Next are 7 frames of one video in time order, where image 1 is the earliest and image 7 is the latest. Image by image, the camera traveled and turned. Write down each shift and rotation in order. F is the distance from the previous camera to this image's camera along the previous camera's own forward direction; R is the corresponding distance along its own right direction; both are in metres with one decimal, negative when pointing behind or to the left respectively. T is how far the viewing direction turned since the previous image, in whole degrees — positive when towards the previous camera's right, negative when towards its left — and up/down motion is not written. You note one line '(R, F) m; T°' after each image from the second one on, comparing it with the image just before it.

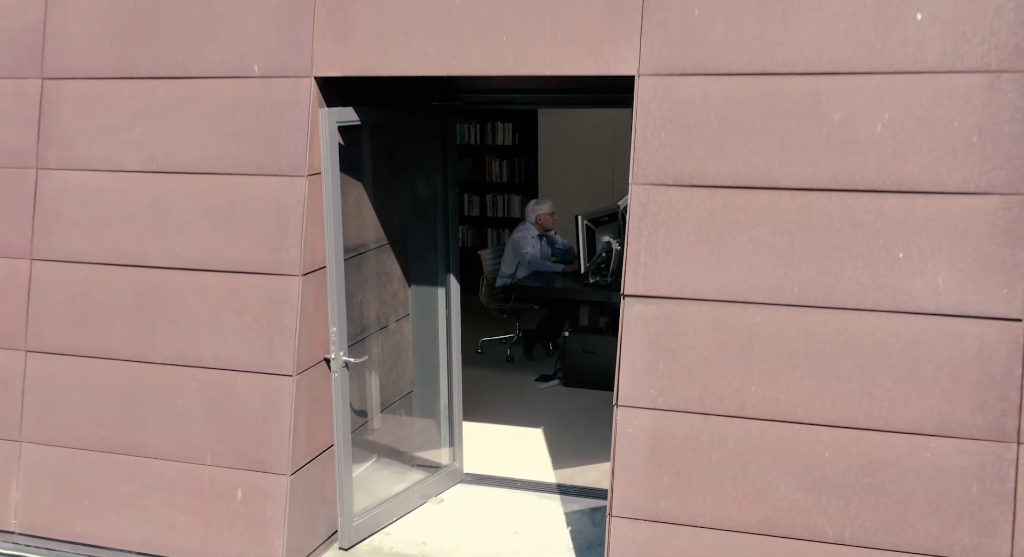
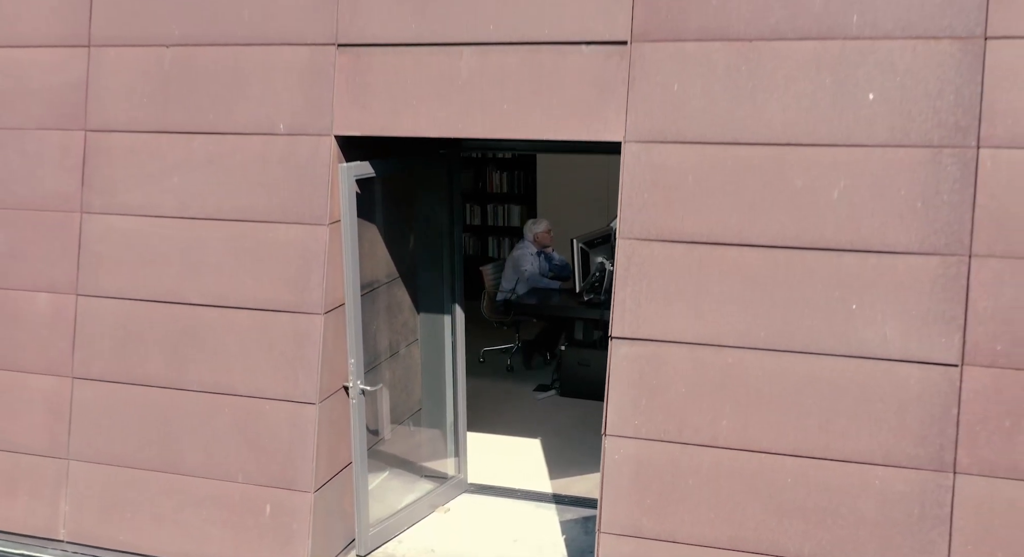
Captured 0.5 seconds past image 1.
(0.0, -0.5) m; 0°
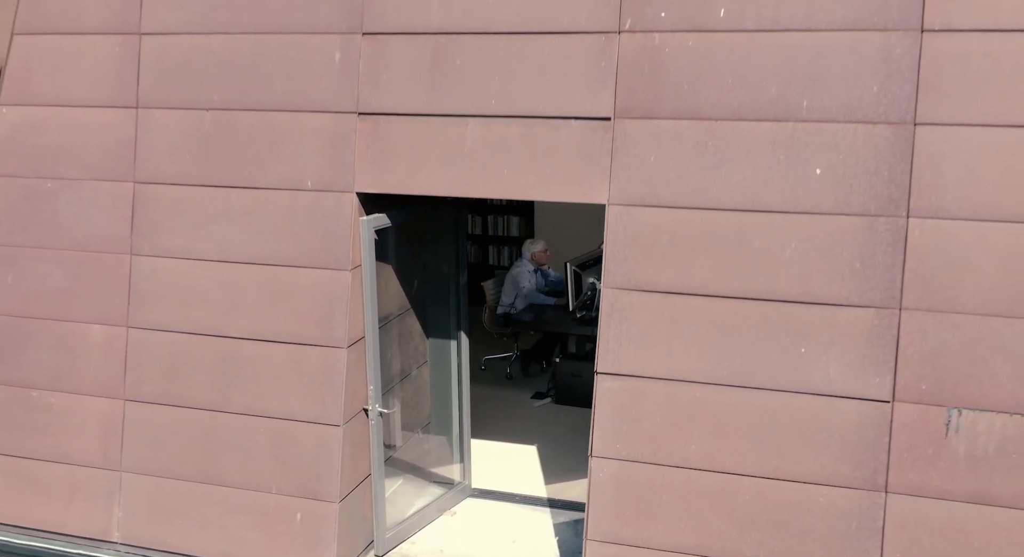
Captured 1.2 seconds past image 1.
(0.0, -0.7) m; 0°
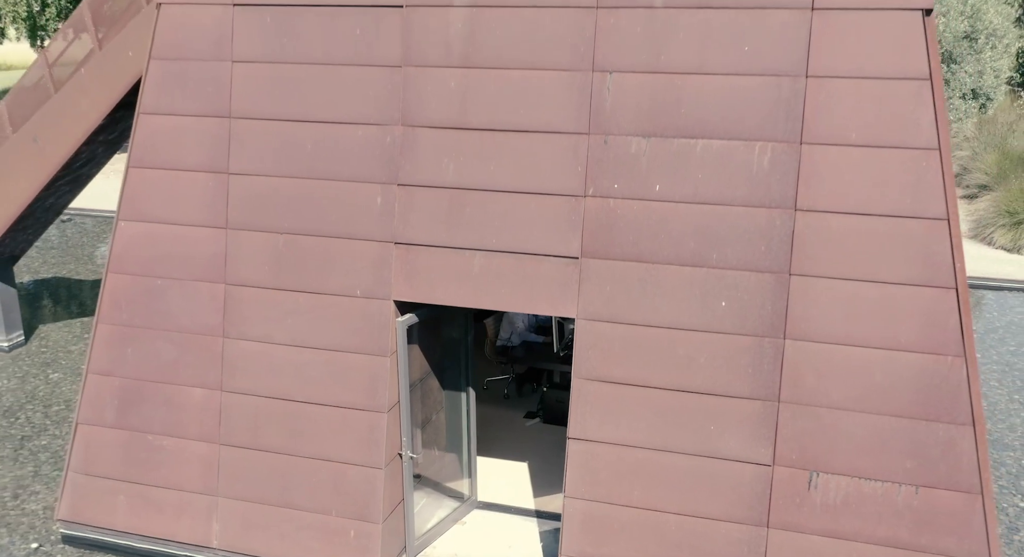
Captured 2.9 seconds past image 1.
(0.0, -2.0) m; 0°
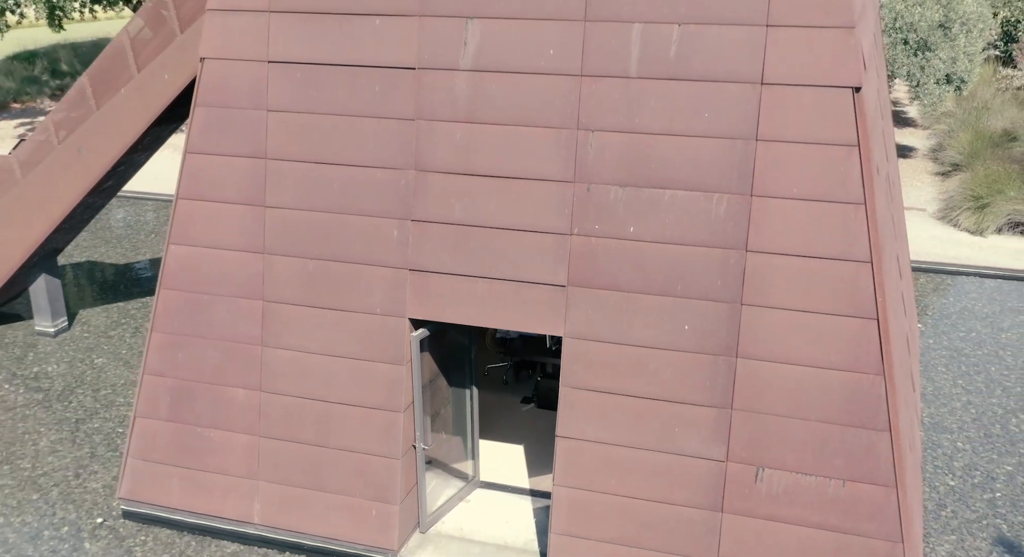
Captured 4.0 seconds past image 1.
(0.0, -1.3) m; 0°
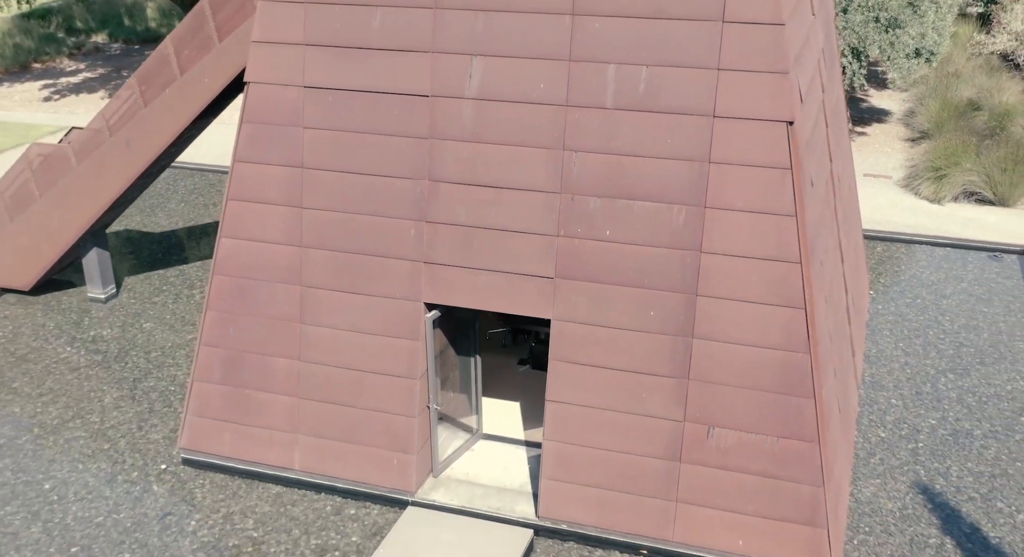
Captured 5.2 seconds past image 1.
(0.0, -1.8) m; 0°
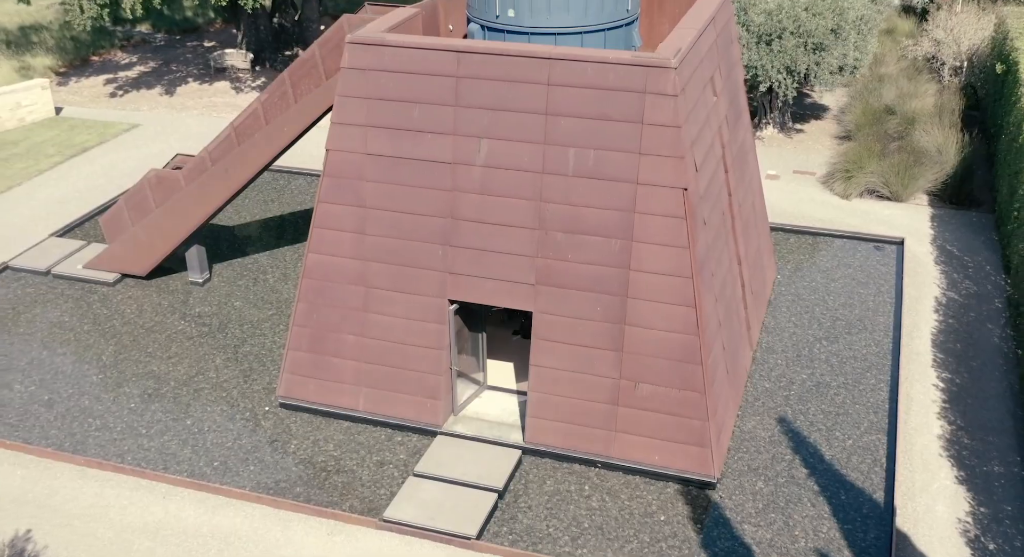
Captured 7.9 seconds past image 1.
(+0.1, -5.3) m; 0°
